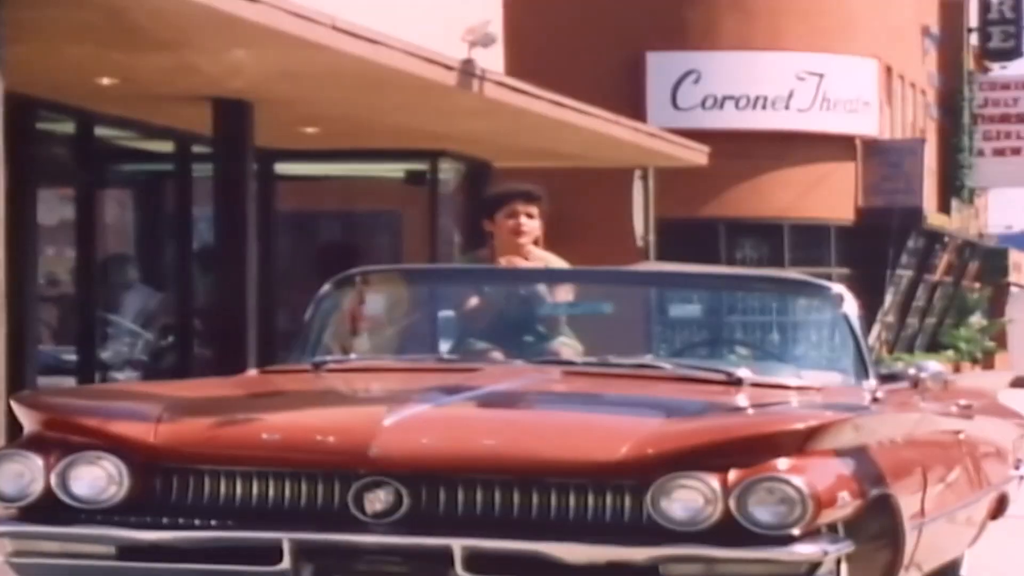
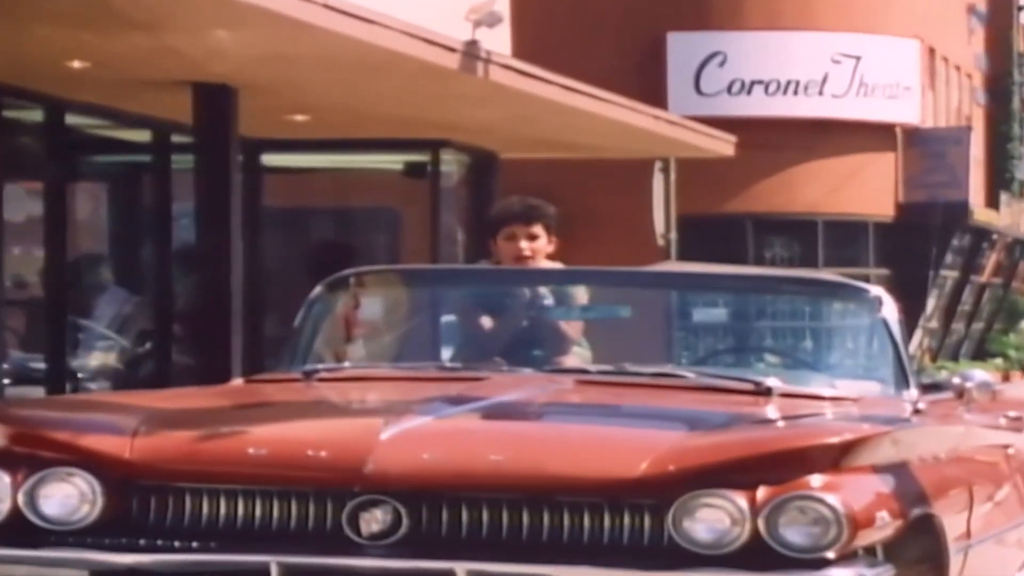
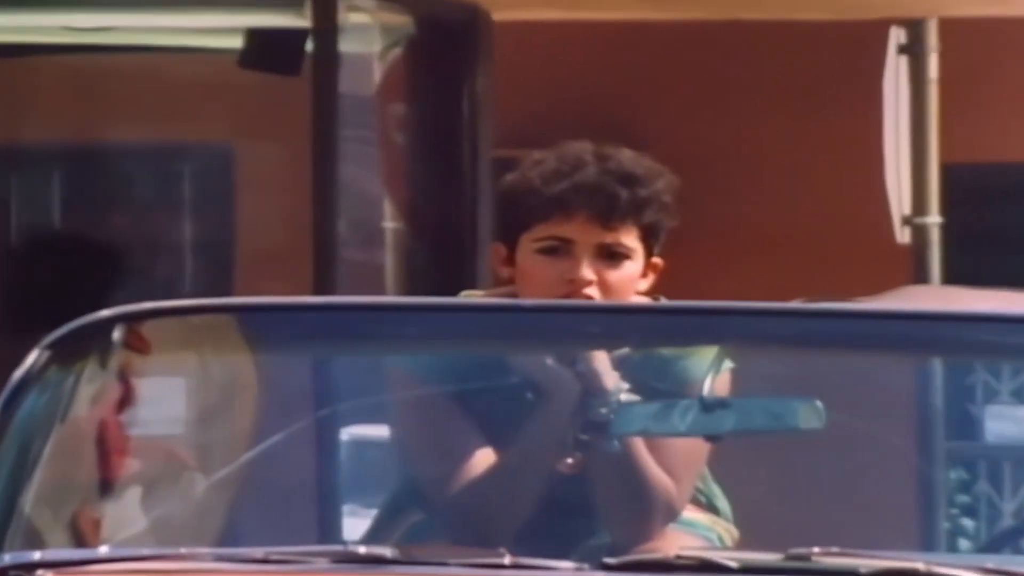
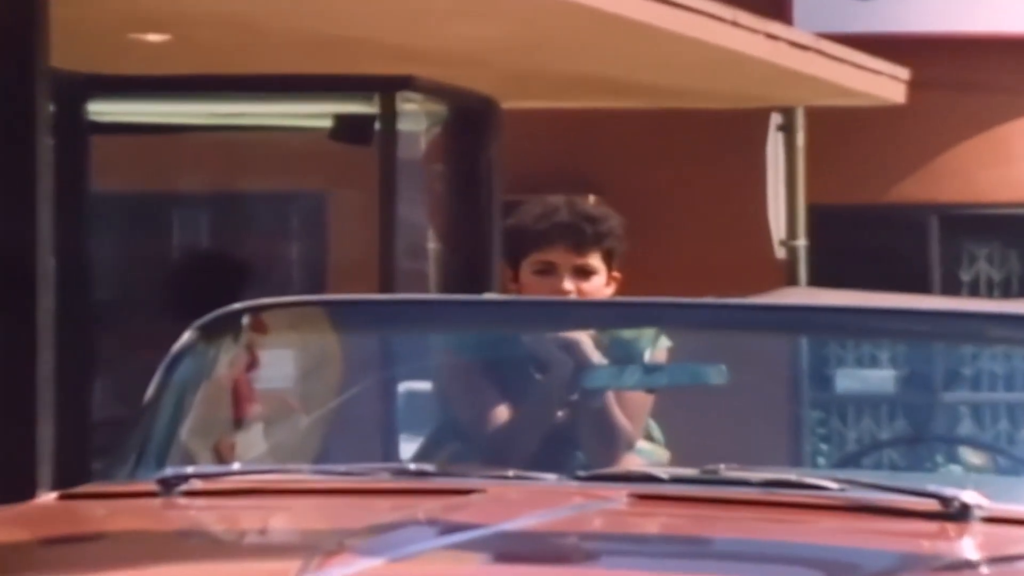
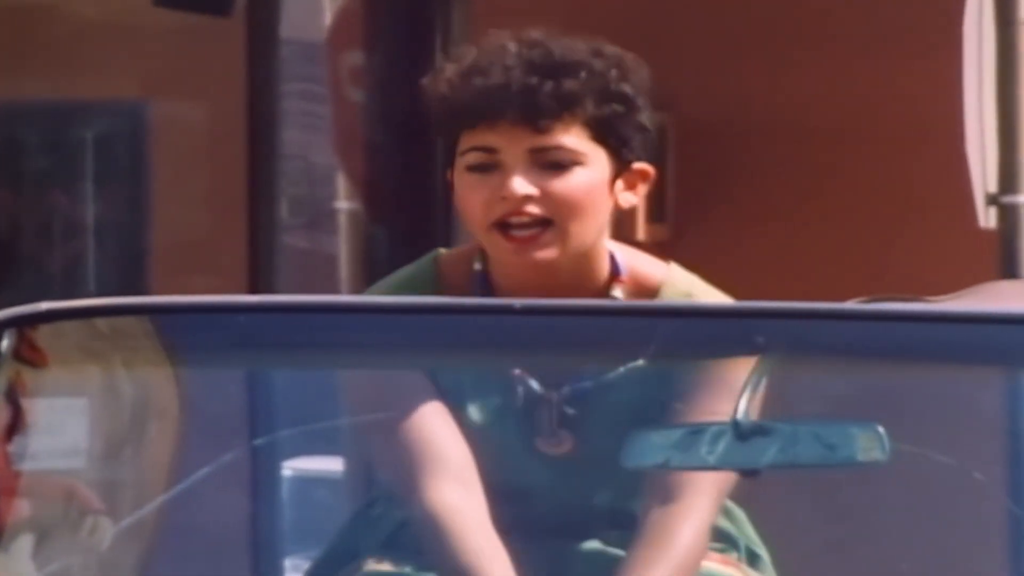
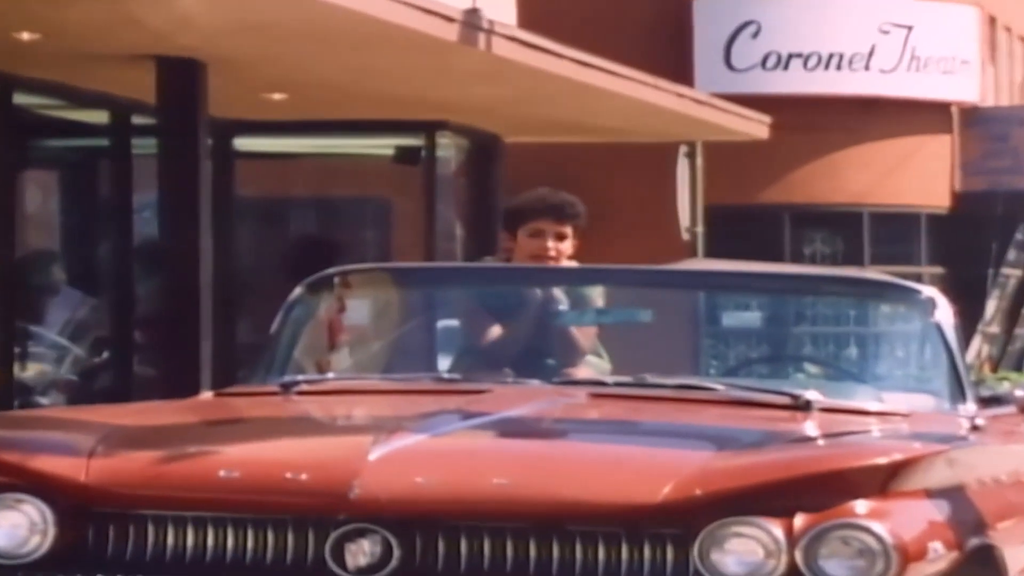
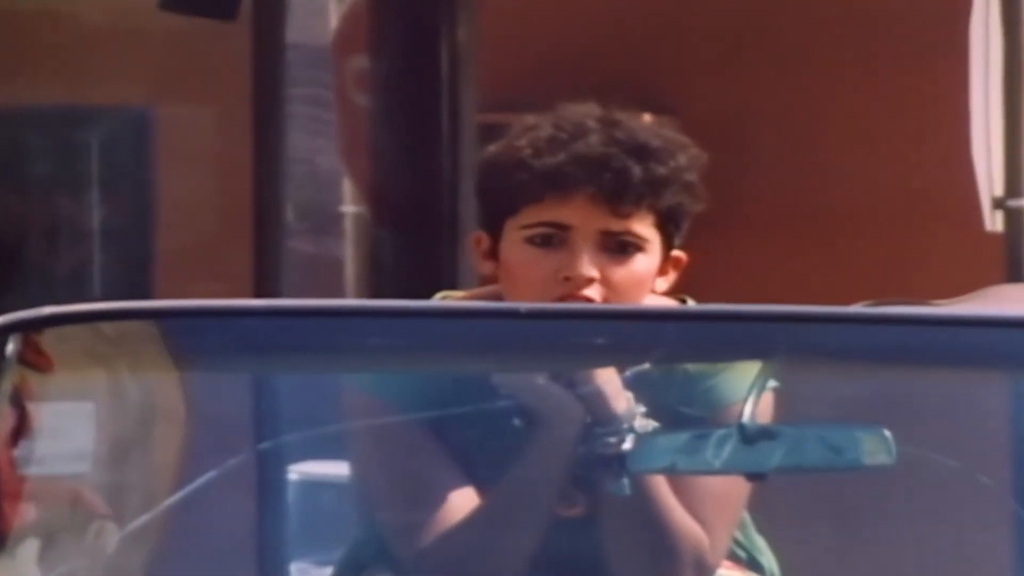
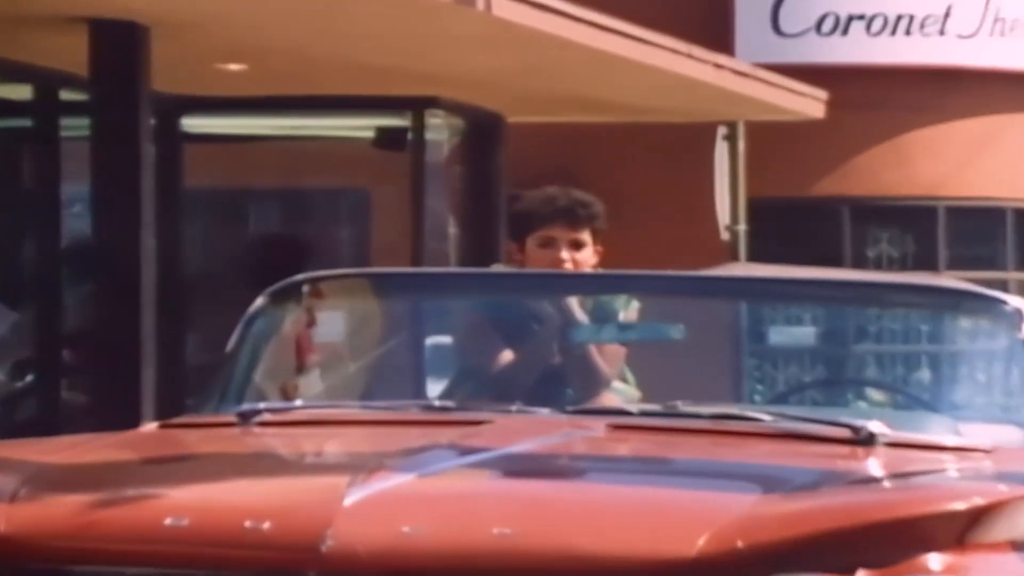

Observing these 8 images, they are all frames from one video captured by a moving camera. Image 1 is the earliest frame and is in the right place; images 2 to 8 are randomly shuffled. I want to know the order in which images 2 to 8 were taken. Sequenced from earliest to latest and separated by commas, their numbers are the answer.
2, 6, 8, 4, 3, 7, 5
